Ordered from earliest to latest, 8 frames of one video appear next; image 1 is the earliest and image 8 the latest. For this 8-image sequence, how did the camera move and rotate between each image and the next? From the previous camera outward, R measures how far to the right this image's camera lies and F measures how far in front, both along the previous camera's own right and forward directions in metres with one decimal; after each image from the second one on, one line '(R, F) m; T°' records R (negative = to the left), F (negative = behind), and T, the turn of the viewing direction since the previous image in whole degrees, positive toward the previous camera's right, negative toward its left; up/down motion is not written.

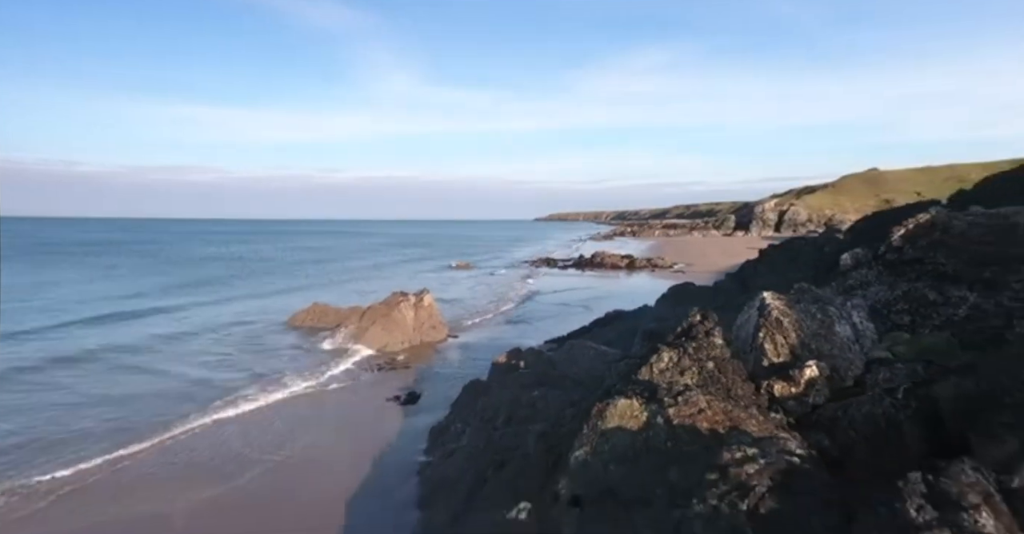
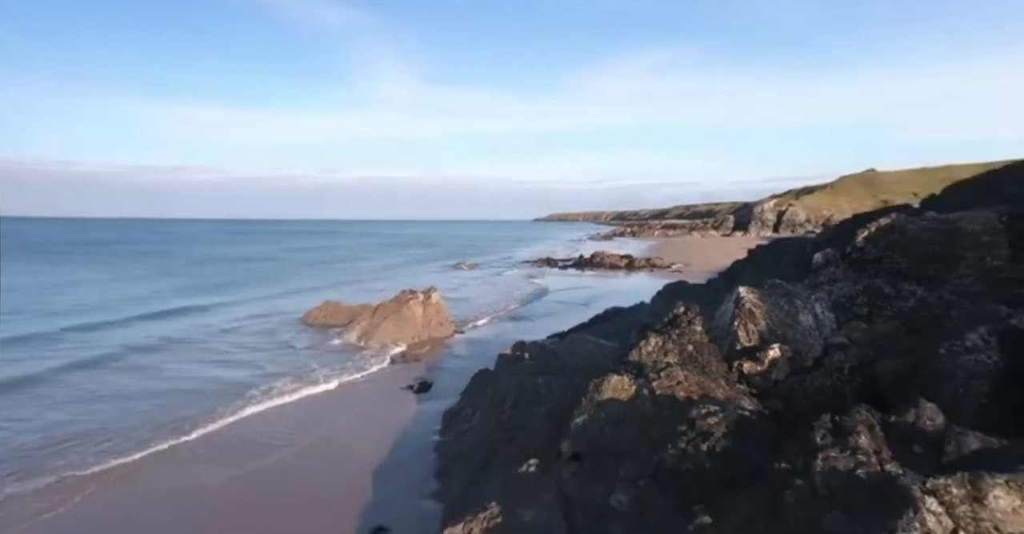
(-0.1, -0.9) m; 0°
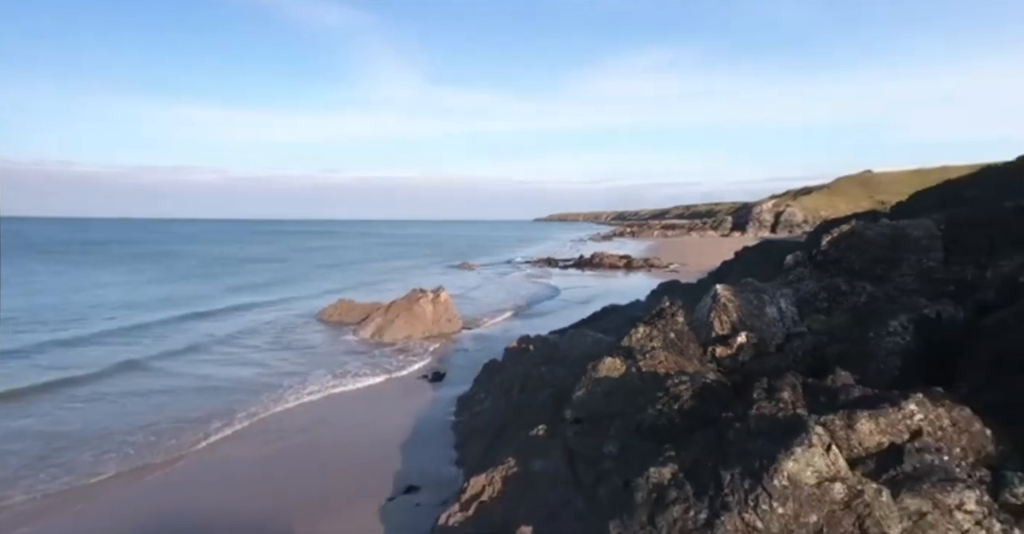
(-0.1, -1.2) m; 0°
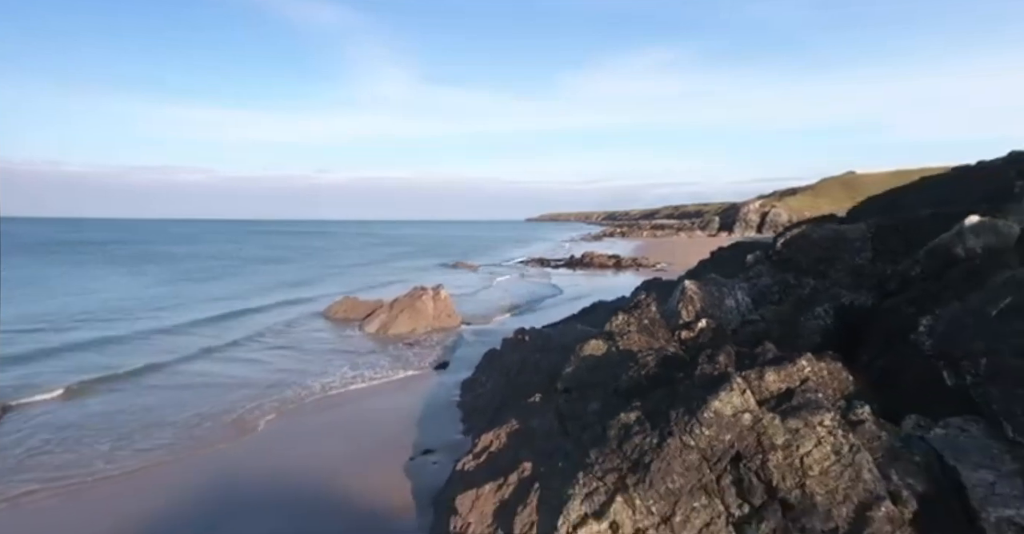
(-0.1, -1.5) m; +1°
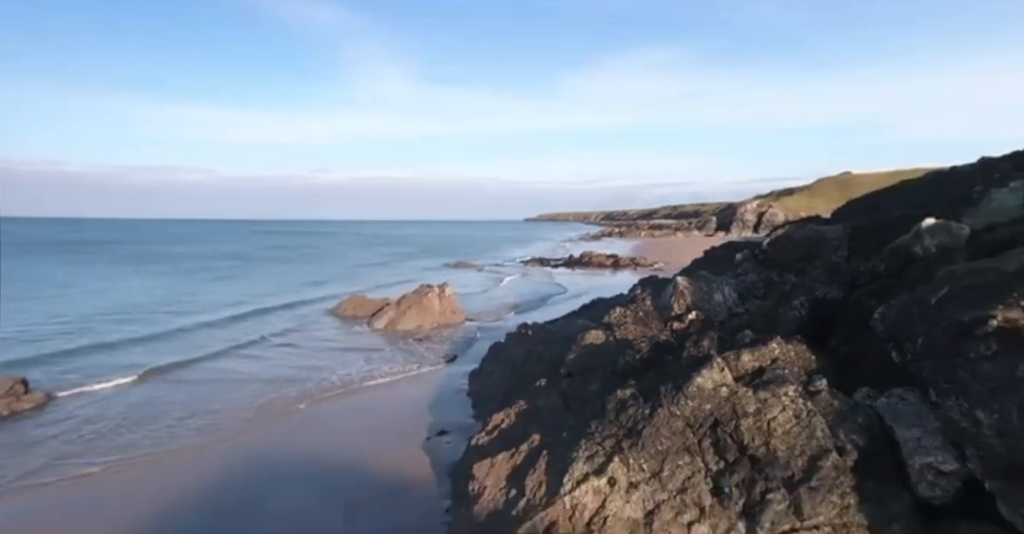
(-0.1, -0.9) m; 0°
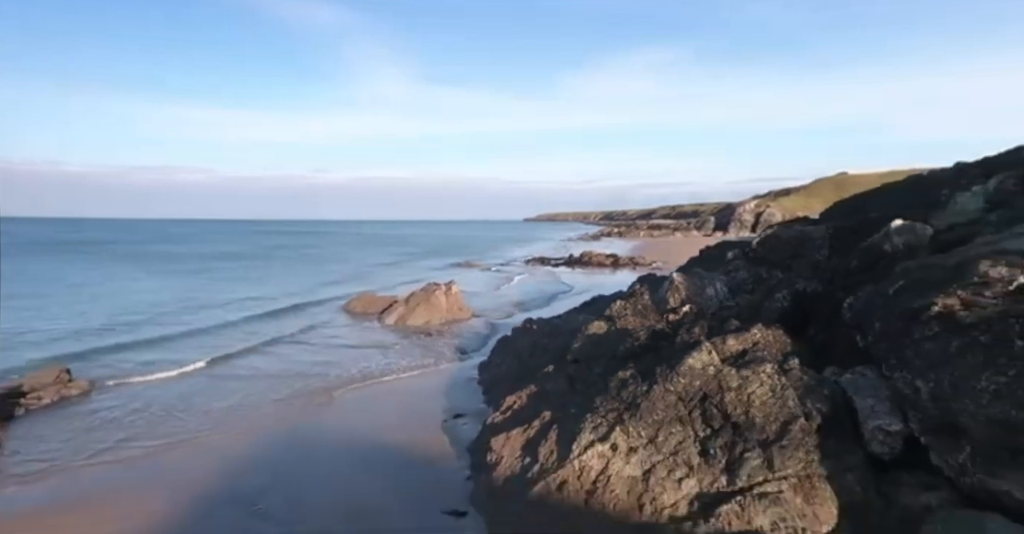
(-0.2, -0.9) m; 0°
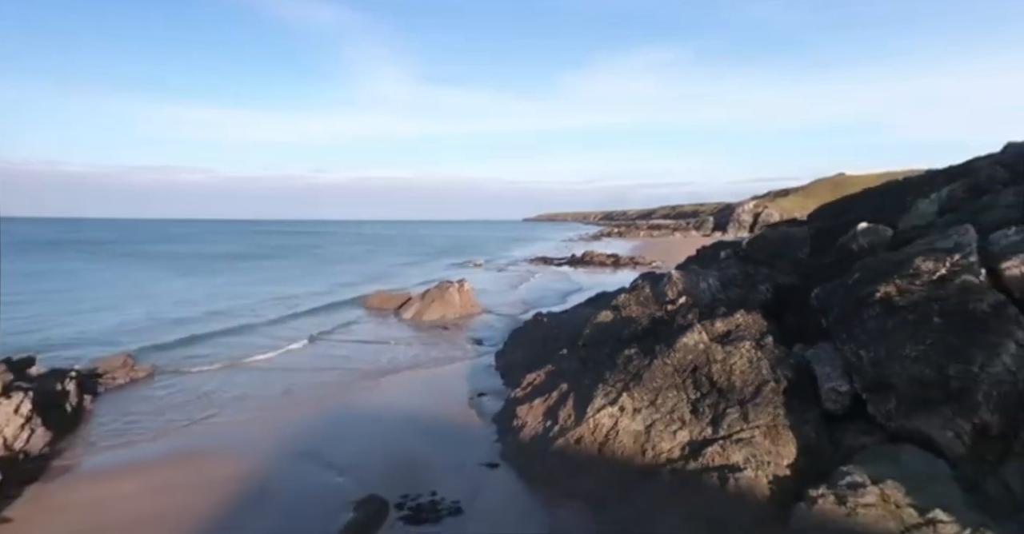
(-0.4, -1.4) m; 0°
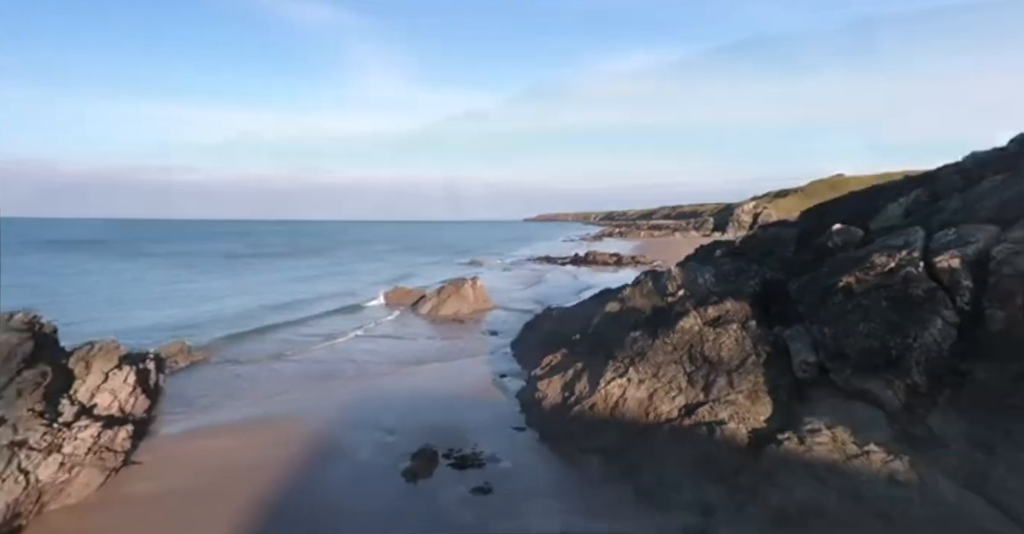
(-0.4, -1.5) m; 0°
